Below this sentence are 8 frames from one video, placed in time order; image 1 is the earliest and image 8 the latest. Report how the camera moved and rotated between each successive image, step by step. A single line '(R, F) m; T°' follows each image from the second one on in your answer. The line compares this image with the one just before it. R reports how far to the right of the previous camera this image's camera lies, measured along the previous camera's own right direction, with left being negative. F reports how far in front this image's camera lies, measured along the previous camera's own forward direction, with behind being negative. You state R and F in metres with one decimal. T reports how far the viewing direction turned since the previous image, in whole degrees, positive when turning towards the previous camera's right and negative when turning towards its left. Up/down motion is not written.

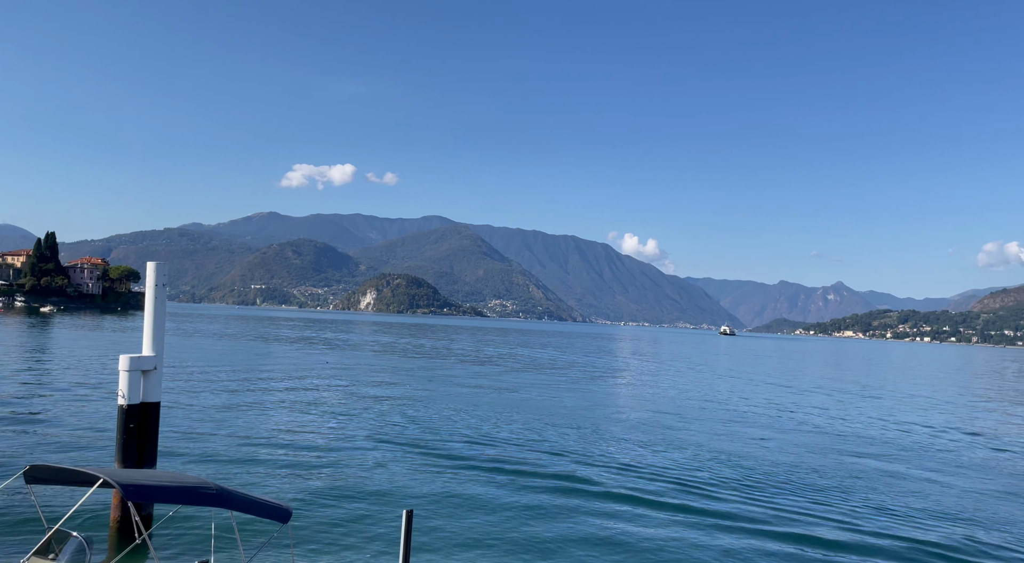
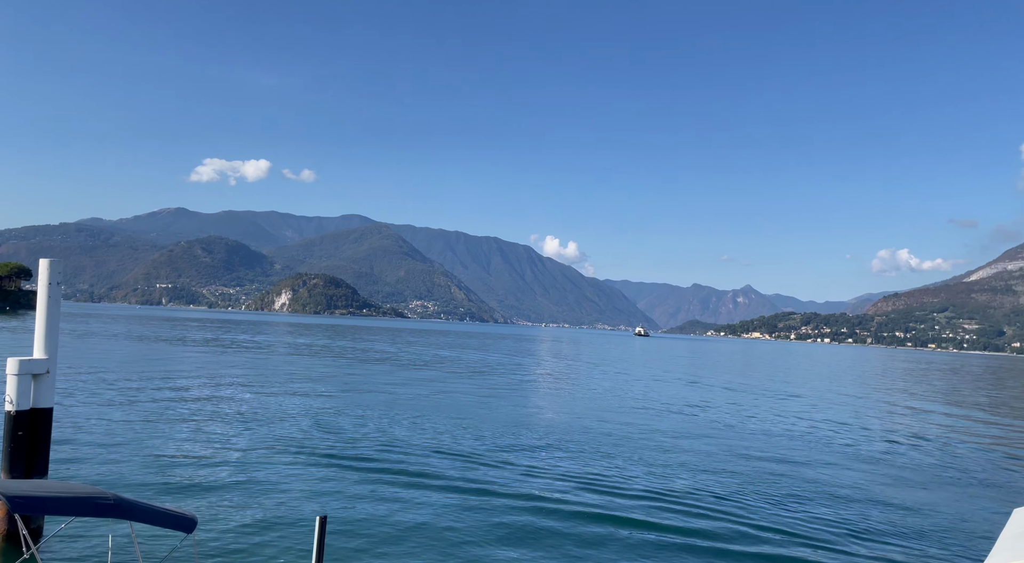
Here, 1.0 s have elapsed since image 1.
(+0.1, +0.3) m; +6°
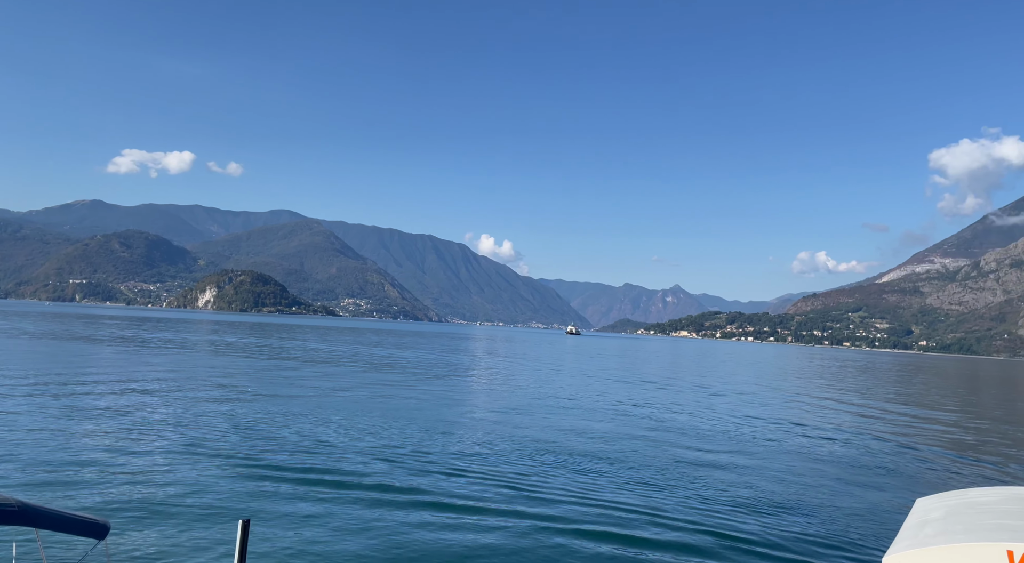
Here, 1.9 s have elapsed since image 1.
(+0.1, -0.2) m; +5°
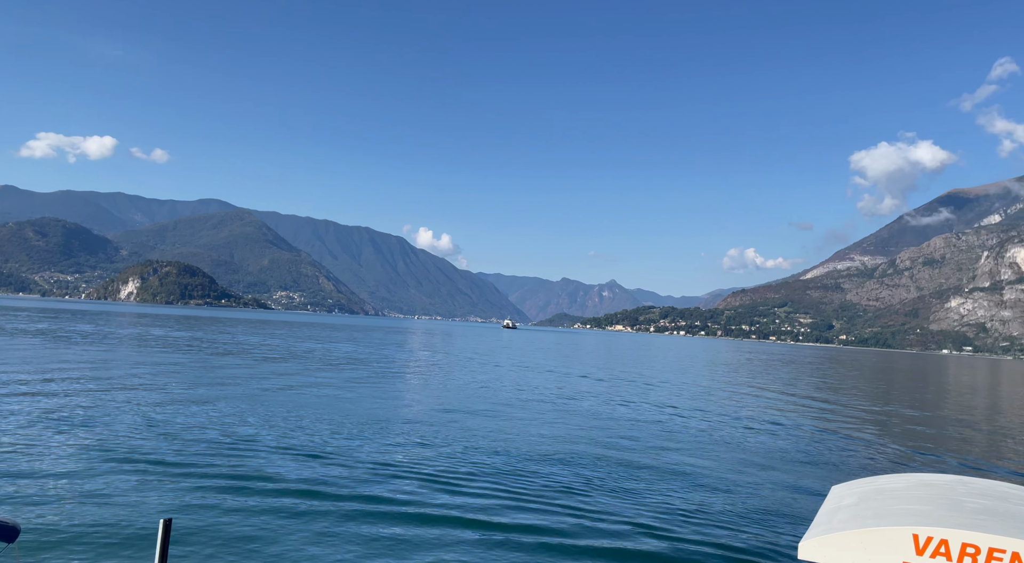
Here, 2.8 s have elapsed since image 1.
(+0.2, -0.2) m; +4°
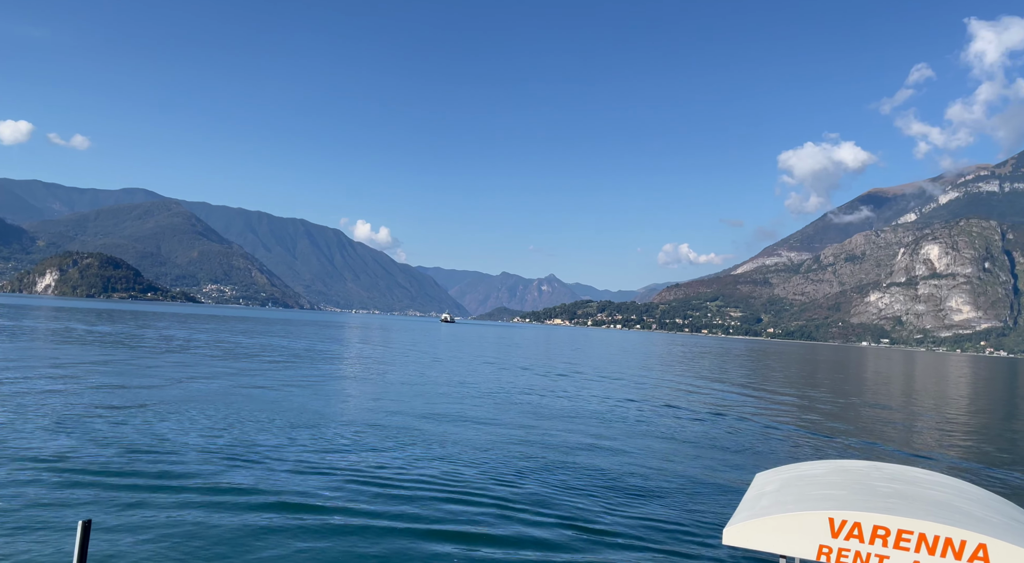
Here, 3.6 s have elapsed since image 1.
(+0.2, -0.2) m; +4°
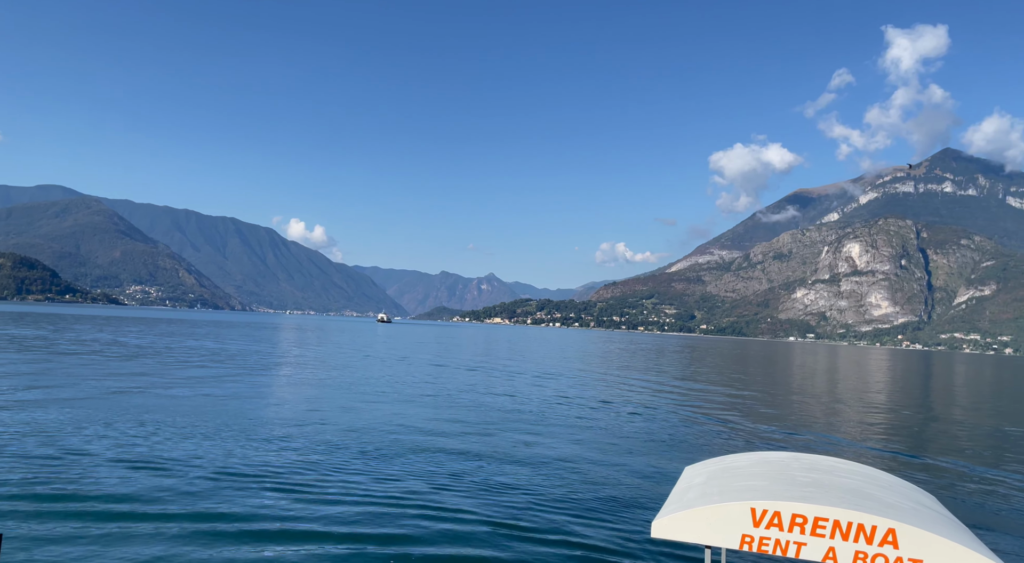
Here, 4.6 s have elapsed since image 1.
(+0.3, -0.2) m; +4°
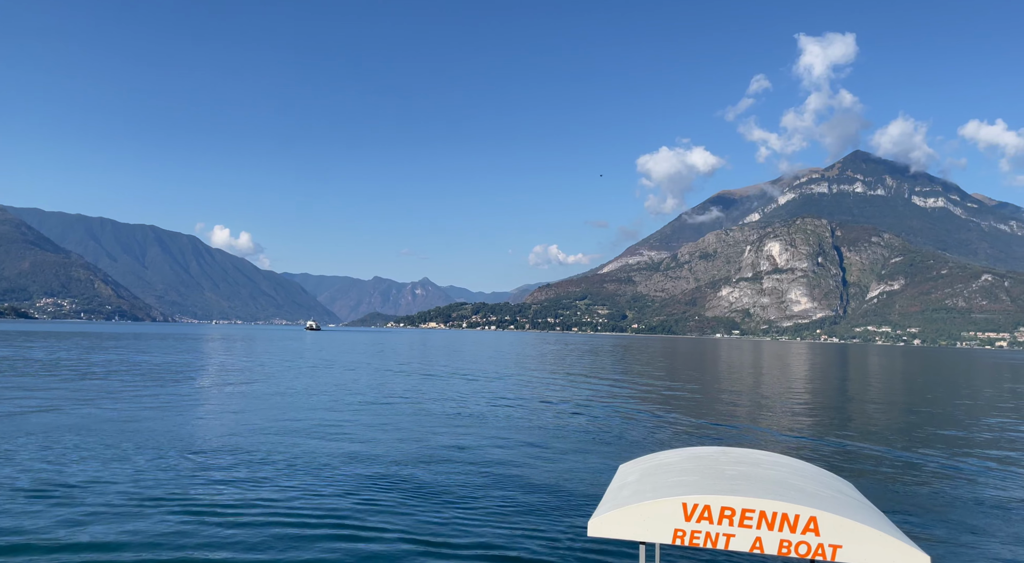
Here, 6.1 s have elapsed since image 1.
(+0.1, -0.5) m; +5°
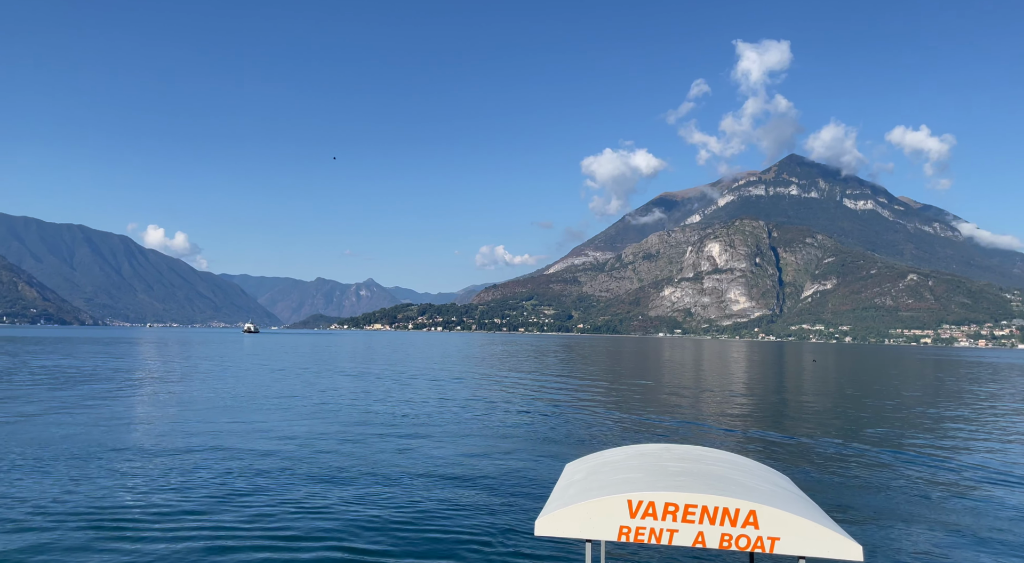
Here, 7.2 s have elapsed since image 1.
(0.0, -0.4) m; +4°
